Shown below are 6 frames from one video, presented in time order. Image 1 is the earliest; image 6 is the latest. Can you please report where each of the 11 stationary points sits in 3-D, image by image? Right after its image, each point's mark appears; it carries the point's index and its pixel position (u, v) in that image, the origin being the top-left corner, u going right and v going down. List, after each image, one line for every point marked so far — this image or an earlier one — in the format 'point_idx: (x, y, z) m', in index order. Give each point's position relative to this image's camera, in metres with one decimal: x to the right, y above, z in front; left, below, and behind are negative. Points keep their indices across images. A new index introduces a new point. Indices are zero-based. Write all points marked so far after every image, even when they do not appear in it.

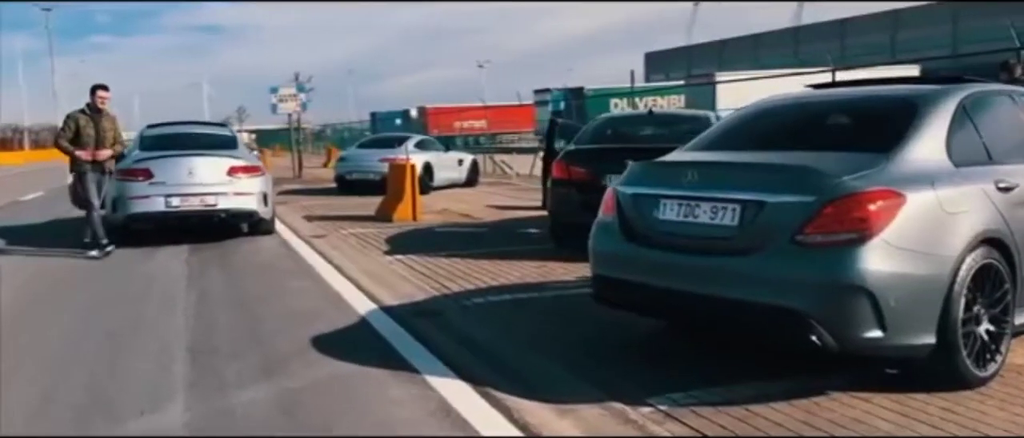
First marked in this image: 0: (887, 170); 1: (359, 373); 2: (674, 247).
0: (+1.6, +0.2, +5.0) m
1: (-0.7, -0.7, +5.6) m
2: (+0.7, -0.1, +5.2) m
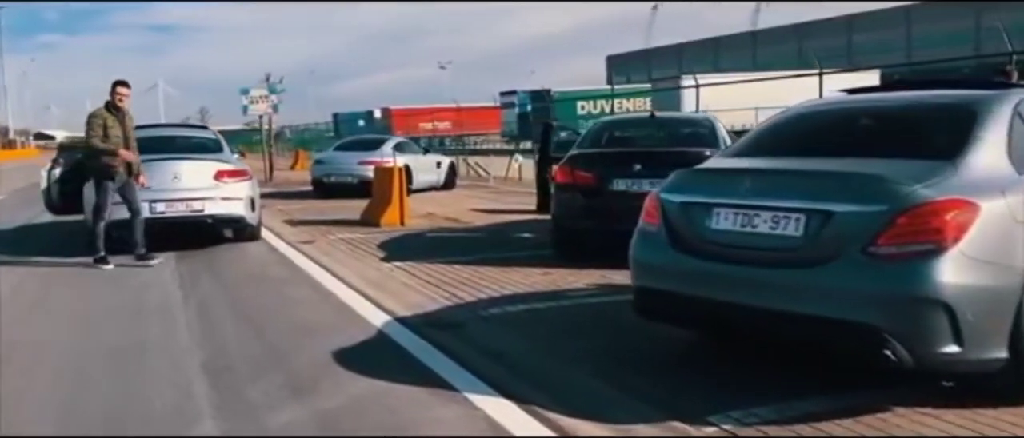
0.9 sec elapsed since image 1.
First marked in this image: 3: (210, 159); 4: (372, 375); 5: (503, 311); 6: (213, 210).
0: (+1.8, +0.2, +4.8) m
1: (-0.5, -0.8, +5.3) m
2: (+0.9, -0.2, +5.0) m
3: (-2.8, +0.6, +10.9) m
4: (-0.7, -0.8, +5.8) m
5: (-0.1, -0.6, +7.3) m
6: (-2.7, +0.1, +10.8) m
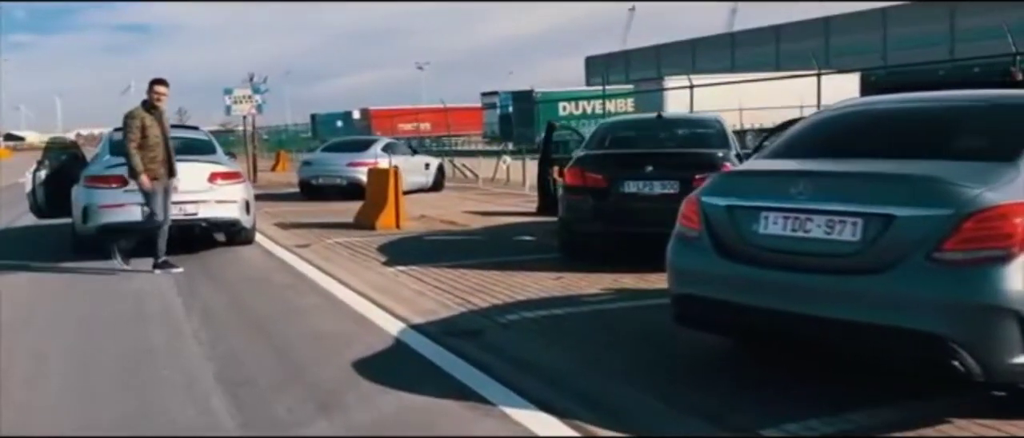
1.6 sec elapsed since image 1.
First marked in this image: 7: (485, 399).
0: (+2.0, +0.2, +4.6) m
1: (-0.4, -0.8, +5.1) m
2: (+1.1, -0.2, +4.8) m
3: (-2.8, +0.5, +10.6) m
4: (-0.5, -0.8, +5.5) m
5: (+0.1, -0.6, +7.1) m
6: (-2.7, 0.0, +10.5) m
7: (-0.1, -0.8, +5.4) m
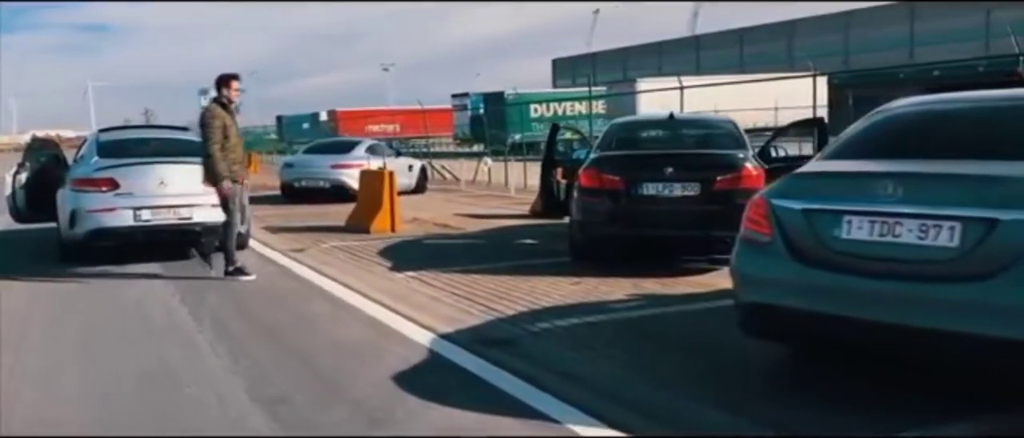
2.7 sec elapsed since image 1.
0: (+2.2, +0.1, +4.4) m
1: (-0.1, -0.8, +4.8) m
2: (+1.4, -0.2, +4.5) m
3: (-2.7, +0.5, +10.2) m
4: (-0.3, -0.8, +5.2) m
5: (+0.2, -0.6, +6.8) m
6: (-2.7, 0.0, +10.1) m
7: (+0.1, -0.9, +5.1) m
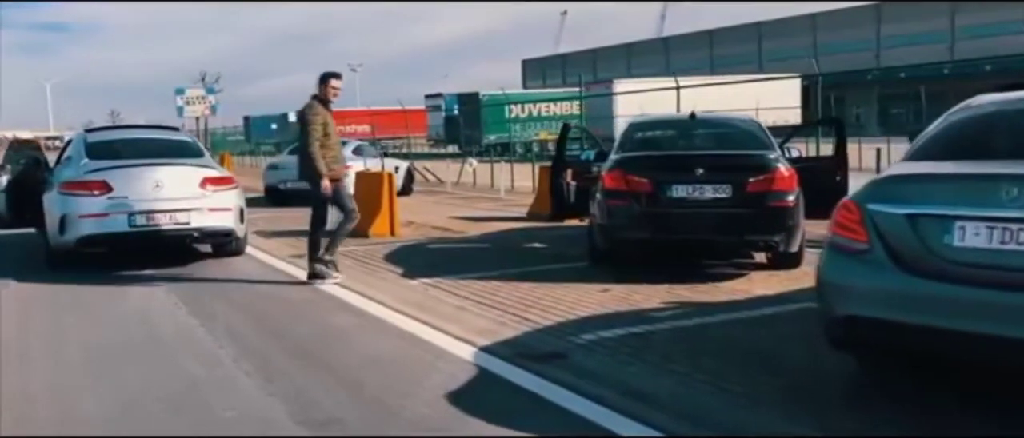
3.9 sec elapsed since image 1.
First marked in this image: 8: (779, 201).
0: (+2.6, +0.1, +4.0) m
1: (+0.2, -0.9, +4.4) m
2: (+1.7, -0.2, +4.2) m
3: (-2.6, +0.4, +9.7) m
4: (0.0, -0.8, +4.8) m
5: (+0.5, -0.6, +6.4) m
6: (-2.5, 0.0, +9.5) m
7: (+0.4, -0.9, +4.7) m
8: (+1.9, +0.1, +8.3) m
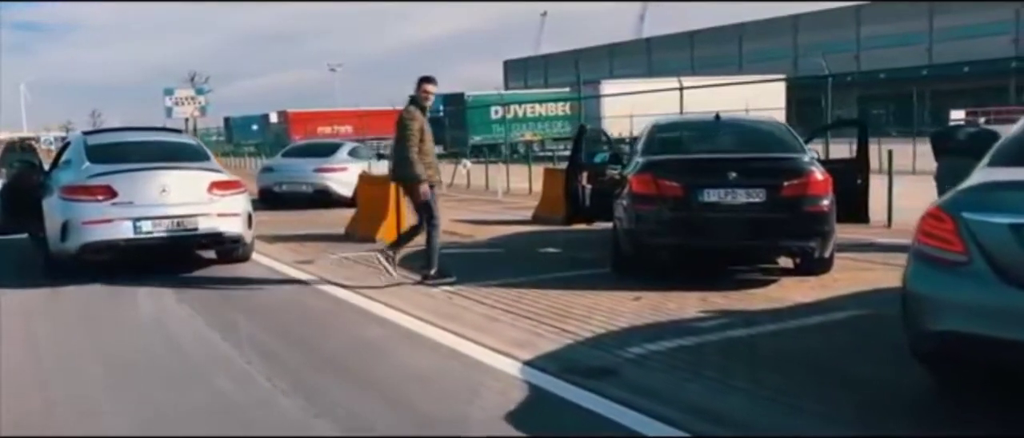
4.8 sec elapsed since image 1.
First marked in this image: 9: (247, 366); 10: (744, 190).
0: (+2.8, +0.1, +3.8) m
1: (+0.5, -0.9, +4.1) m
2: (+1.9, -0.3, +3.9) m
3: (-2.5, +0.4, +9.3) m
4: (+0.3, -0.9, +4.5) m
5: (+0.7, -0.7, +6.1) m
6: (-2.4, -0.1, +9.2) m
7: (+0.7, -0.9, +4.4) m
8: (+2.1, +0.1, +8.1) m
9: (-1.3, -0.7, +5.9) m
10: (+1.6, +0.2, +8.0) m
